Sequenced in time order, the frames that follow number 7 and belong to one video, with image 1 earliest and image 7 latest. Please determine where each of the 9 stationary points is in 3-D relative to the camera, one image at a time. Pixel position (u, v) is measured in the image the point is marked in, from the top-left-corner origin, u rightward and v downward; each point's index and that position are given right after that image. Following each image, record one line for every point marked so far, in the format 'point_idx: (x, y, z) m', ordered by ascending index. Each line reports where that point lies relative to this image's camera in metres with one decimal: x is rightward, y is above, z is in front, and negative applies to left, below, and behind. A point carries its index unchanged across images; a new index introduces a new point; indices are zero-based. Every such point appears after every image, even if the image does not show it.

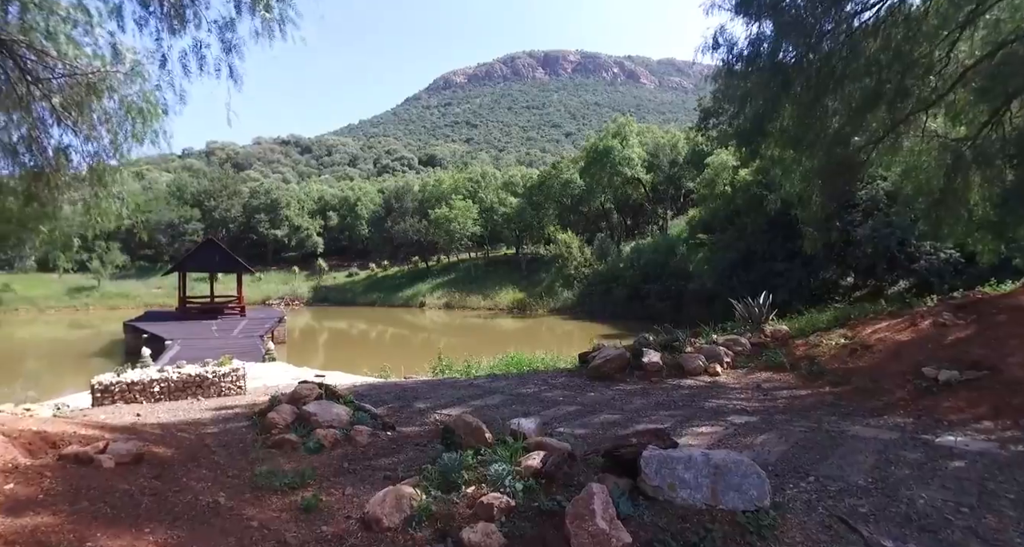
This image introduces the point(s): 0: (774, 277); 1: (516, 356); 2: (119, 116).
0: (+8.7, -0.1, +19.7) m
1: (+0.1, -1.5, +10.6) m
2: (-3.8, +1.5, +5.7) m
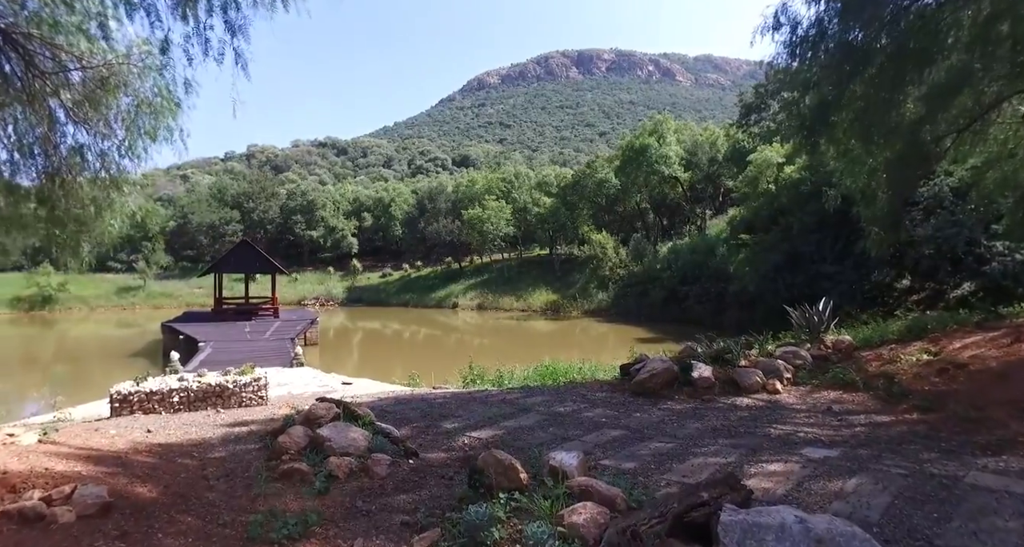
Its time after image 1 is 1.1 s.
0: (+9.8, -0.2, +18.7) m
1: (+0.7, -1.5, +10.0) m
2: (-3.4, +1.5, +5.4) m
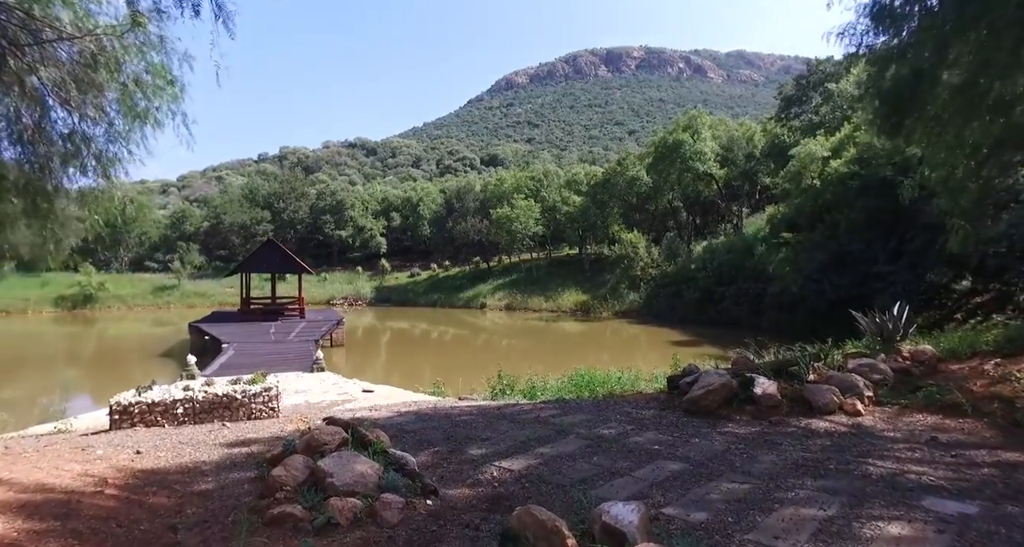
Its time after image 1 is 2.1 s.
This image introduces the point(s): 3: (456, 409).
0: (+10.7, -0.2, +17.5) m
1: (+1.2, -1.5, +9.3) m
2: (-3.1, +1.5, +4.9) m
3: (-0.6, -1.5, +6.4) m
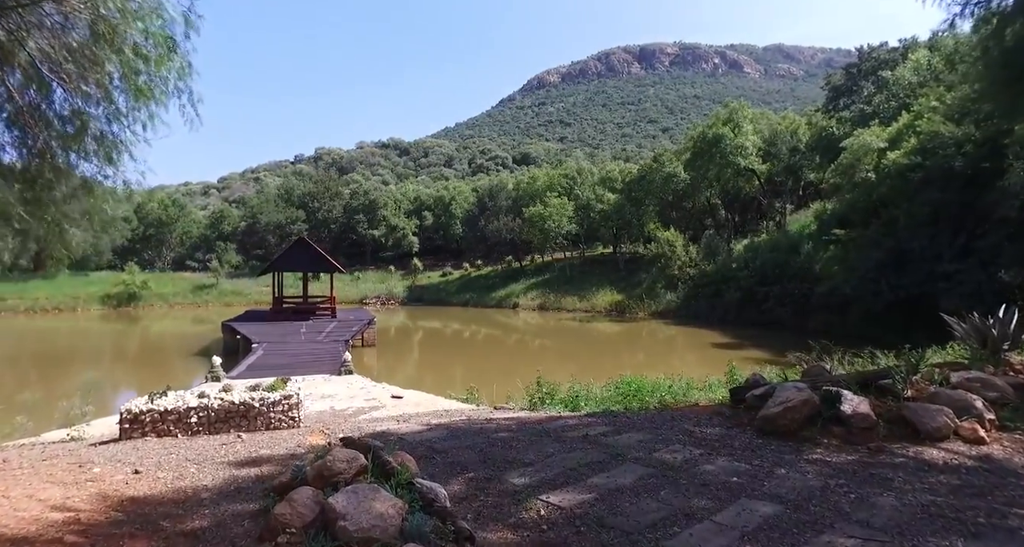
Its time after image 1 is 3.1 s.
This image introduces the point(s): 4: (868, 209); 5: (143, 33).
0: (+11.7, -0.2, +16.2) m
1: (+1.7, -1.5, +8.5) m
2: (-2.8, +1.5, +4.3) m
3: (-0.2, -1.4, +5.7) m
4: (+11.9, +2.1, +19.7) m
5: (-2.7, +1.8, +4.4) m
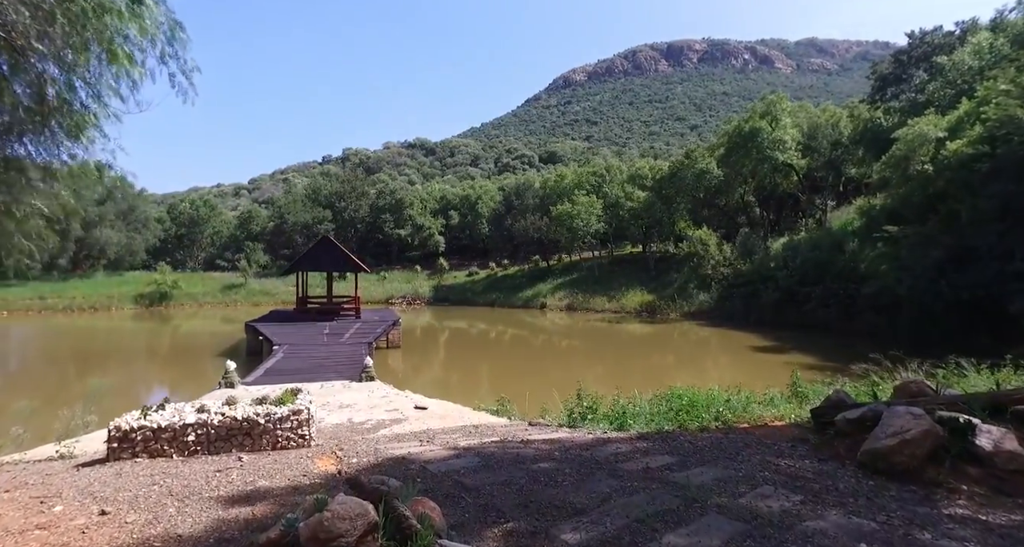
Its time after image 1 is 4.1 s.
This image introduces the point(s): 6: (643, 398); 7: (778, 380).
0: (+12.5, -0.2, +14.8) m
1: (+2.2, -1.5, +7.6) m
2: (-2.5, +1.5, +3.6) m
3: (+0.1, -1.4, +4.9) m
4: (+12.8, +2.2, +18.3) m
5: (-2.4, +1.8, +3.7) m
6: (+1.7, -1.6, +7.7) m
7: (+7.6, -2.9, +16.6) m
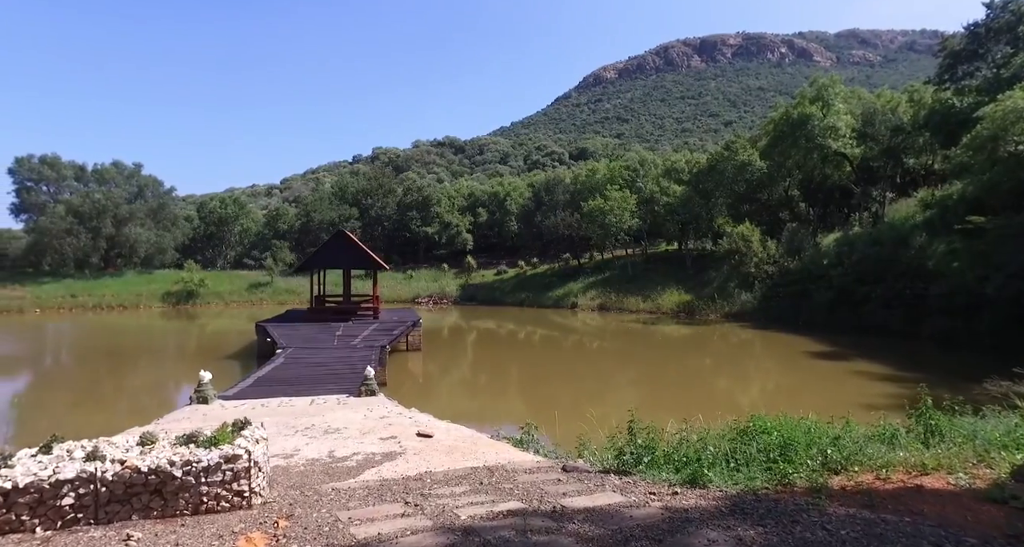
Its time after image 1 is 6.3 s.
0: (+13.1, -0.1, +12.4) m
1: (+2.5, -1.4, +5.7) m
2: (-2.4, +1.6, +2.0) m
3: (+0.3, -1.4, +3.1) m
4: (+13.6, +2.2, +15.9) m
5: (-2.4, +1.9, +2.0) m
6: (+2.0, -1.5, +5.8) m
7: (+8.3, -2.8, +14.5) m
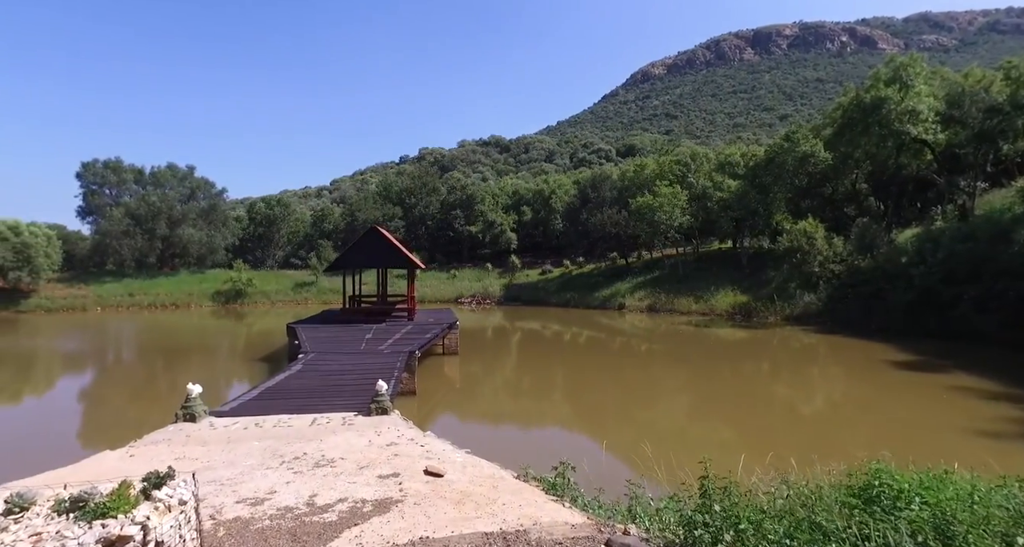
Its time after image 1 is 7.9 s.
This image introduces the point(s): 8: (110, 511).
0: (+13.8, -0.1, +9.9) m
1: (+2.7, -1.4, +4.1) m
2: (-2.5, +1.6, +0.7) m
3: (+0.3, -1.3, +1.7) m
4: (+14.6, +2.3, +13.3) m
5: (-2.4, +1.9, +0.8) m
6: (+2.2, -1.5, +4.2) m
7: (+9.2, -2.8, +12.3) m
8: (-2.0, -1.2, +2.9) m
